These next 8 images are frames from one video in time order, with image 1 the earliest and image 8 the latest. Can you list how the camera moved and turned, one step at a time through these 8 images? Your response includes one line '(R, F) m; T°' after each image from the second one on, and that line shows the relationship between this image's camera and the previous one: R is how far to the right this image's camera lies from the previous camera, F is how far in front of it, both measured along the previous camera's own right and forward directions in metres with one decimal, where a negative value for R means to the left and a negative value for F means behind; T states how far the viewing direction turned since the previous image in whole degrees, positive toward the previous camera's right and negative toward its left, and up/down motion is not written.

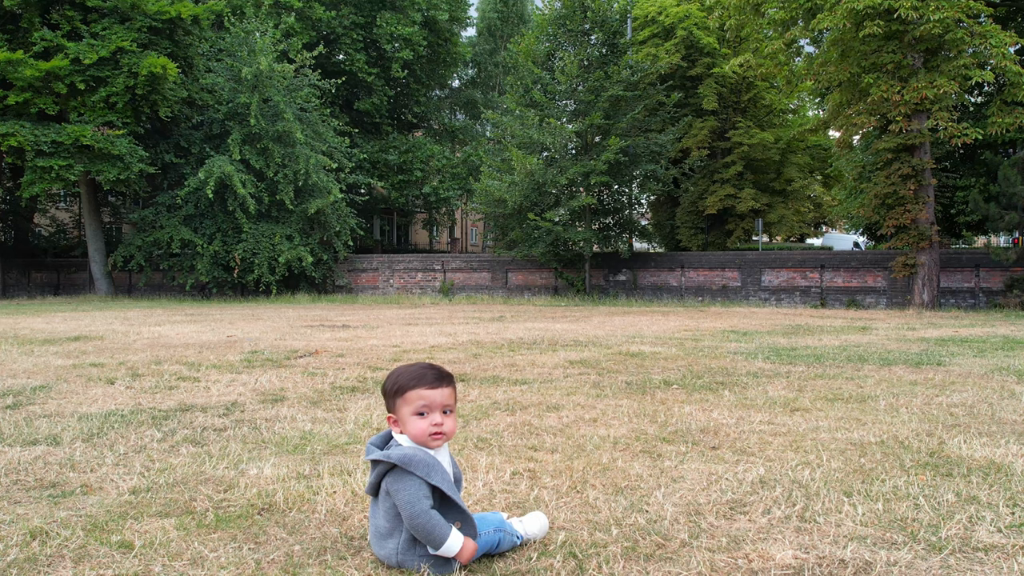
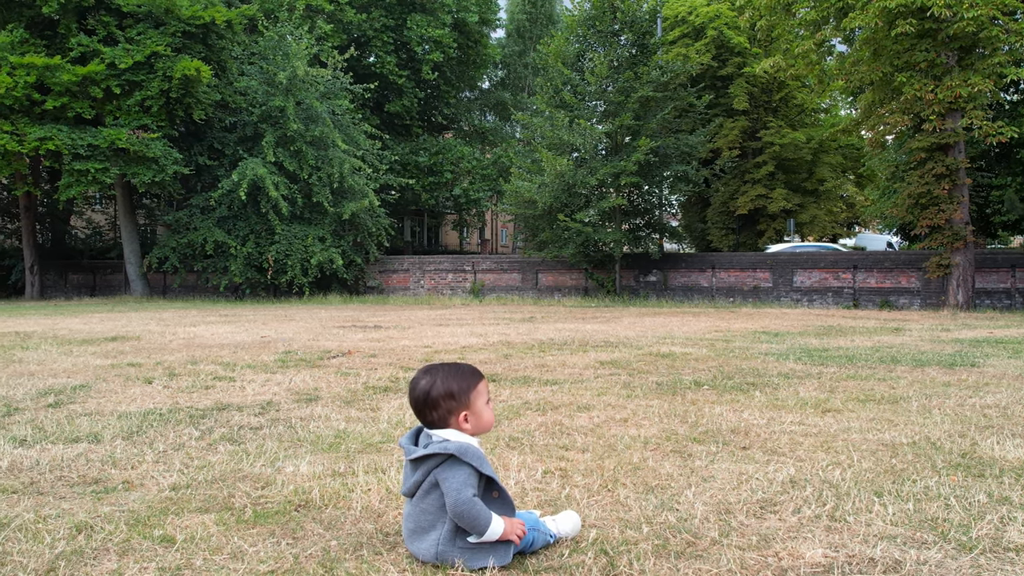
(0.0, -0.1) m; -2°
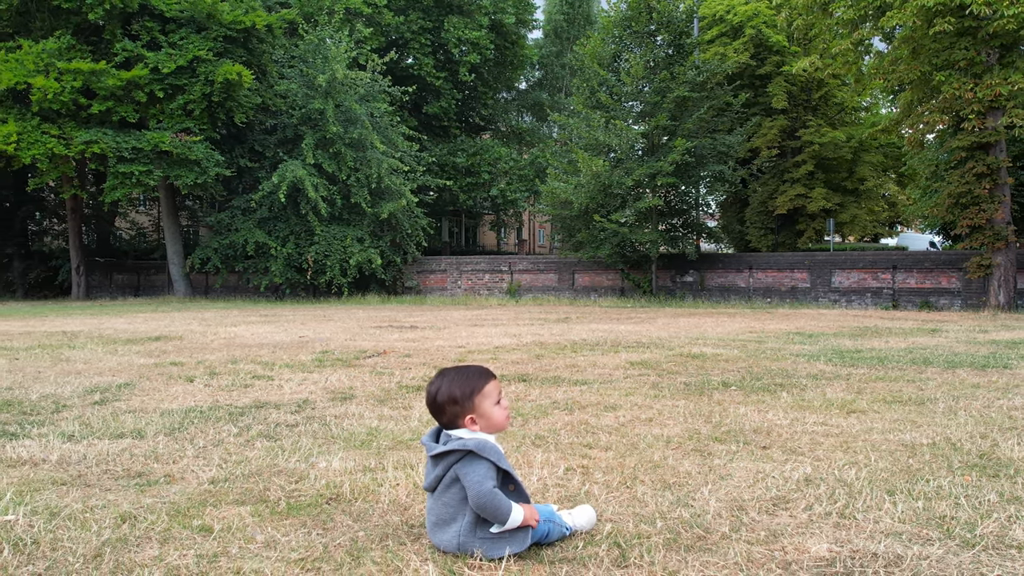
(+0.1, -0.1) m; -3°
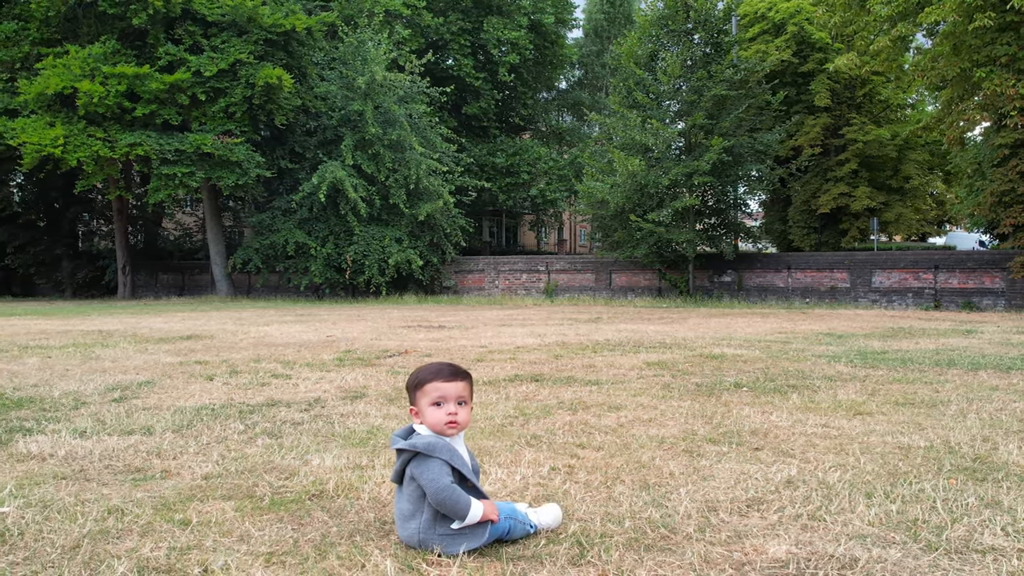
(+0.2, 0.0) m; -3°
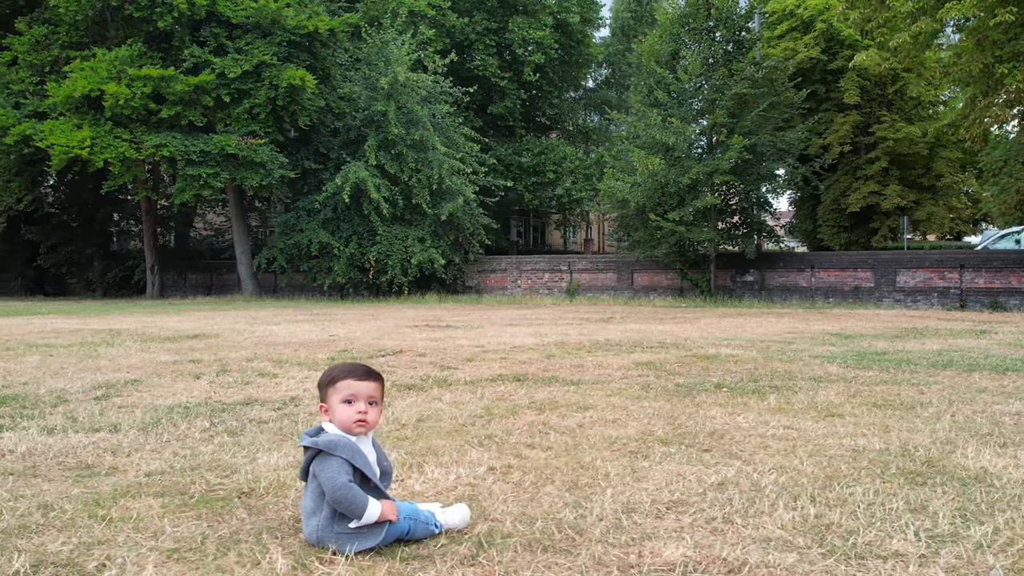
(+0.4, 0.0) m; -2°
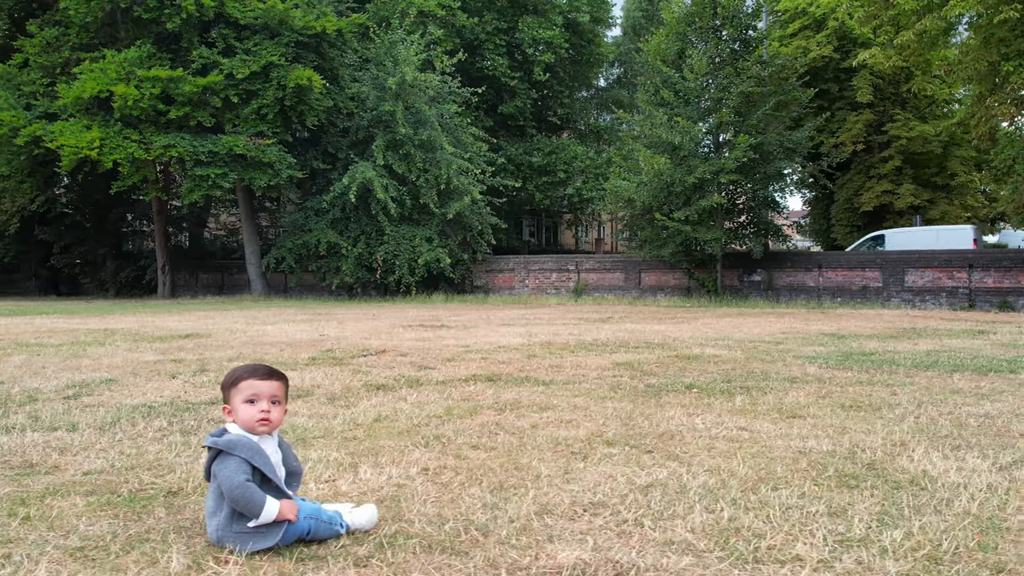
(+0.3, 0.0) m; -1°
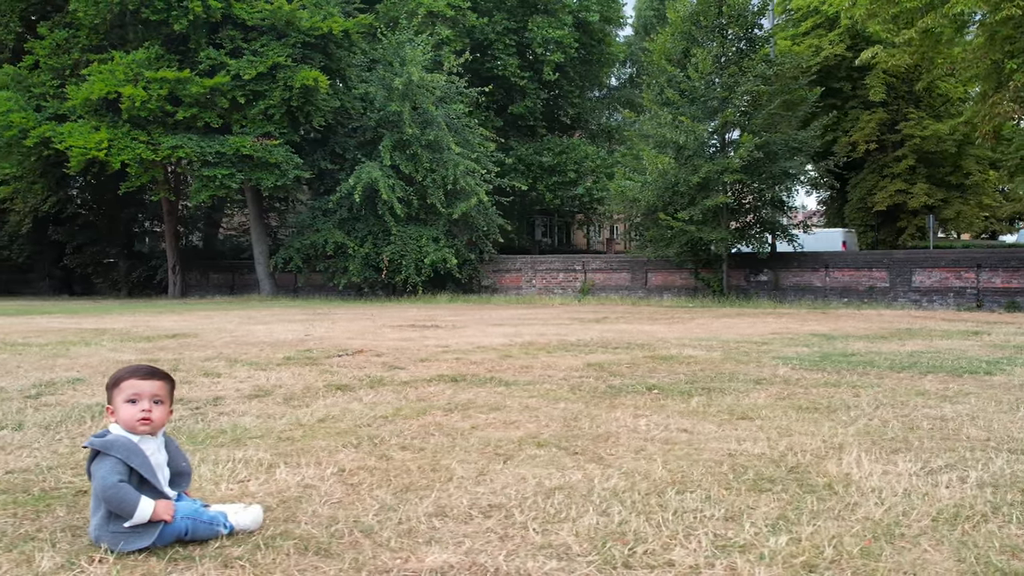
(+0.4, 0.0) m; -1°
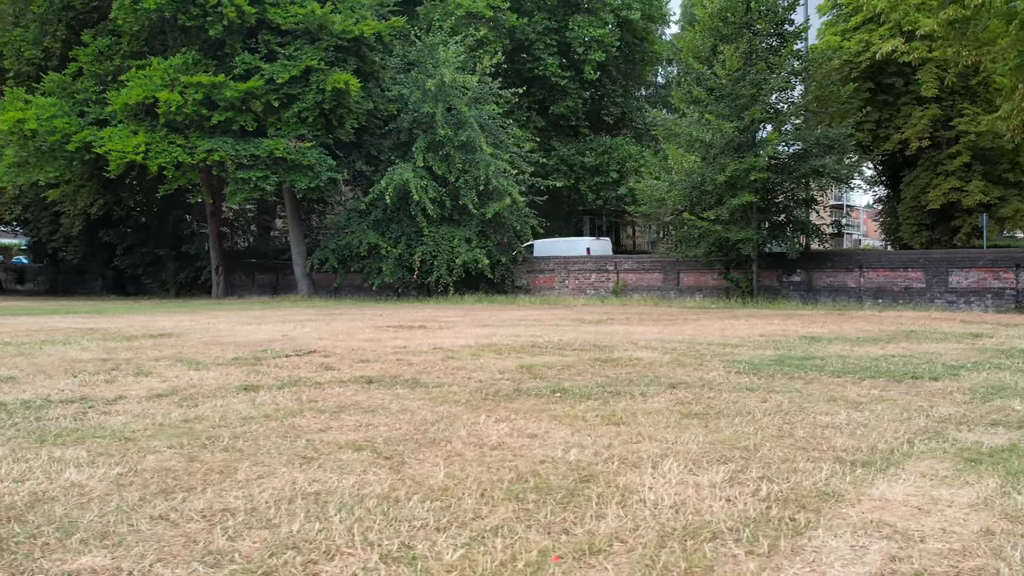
(+1.1, +0.1) m; -3°
